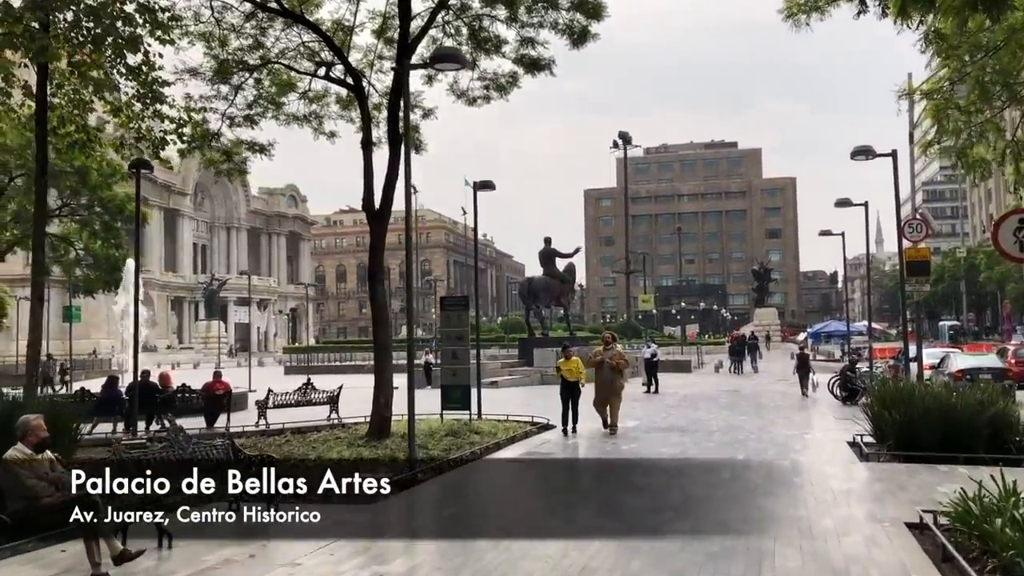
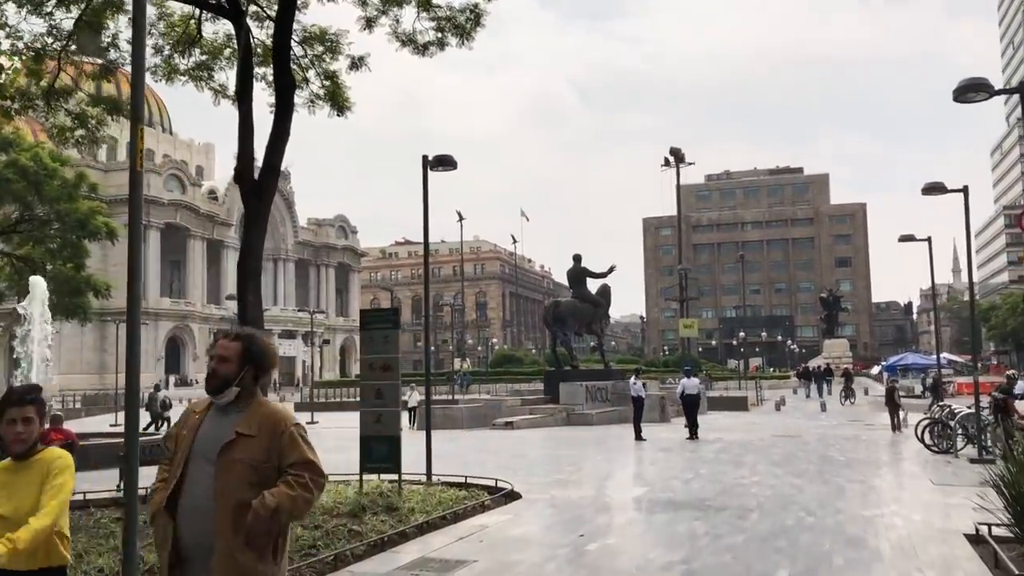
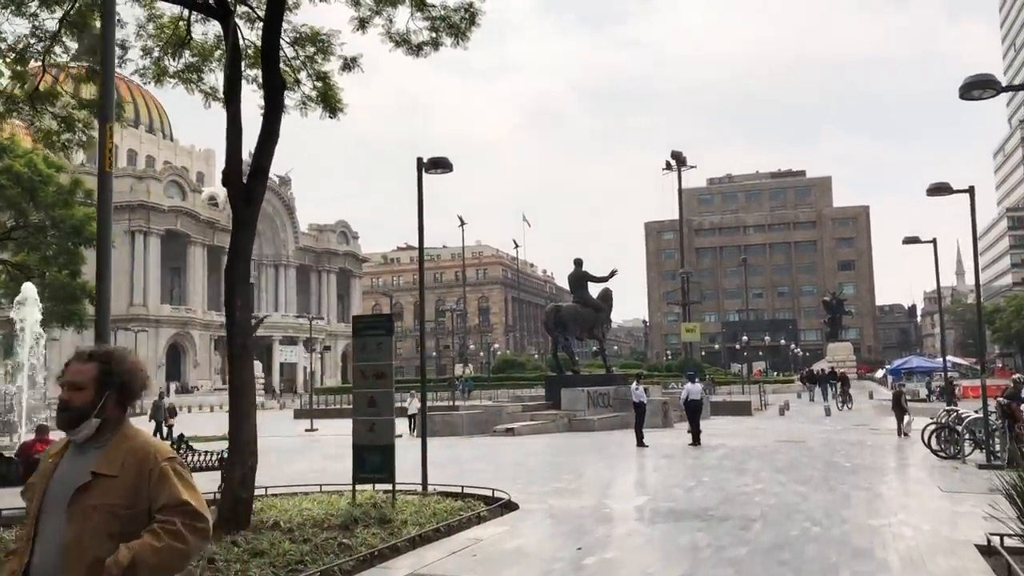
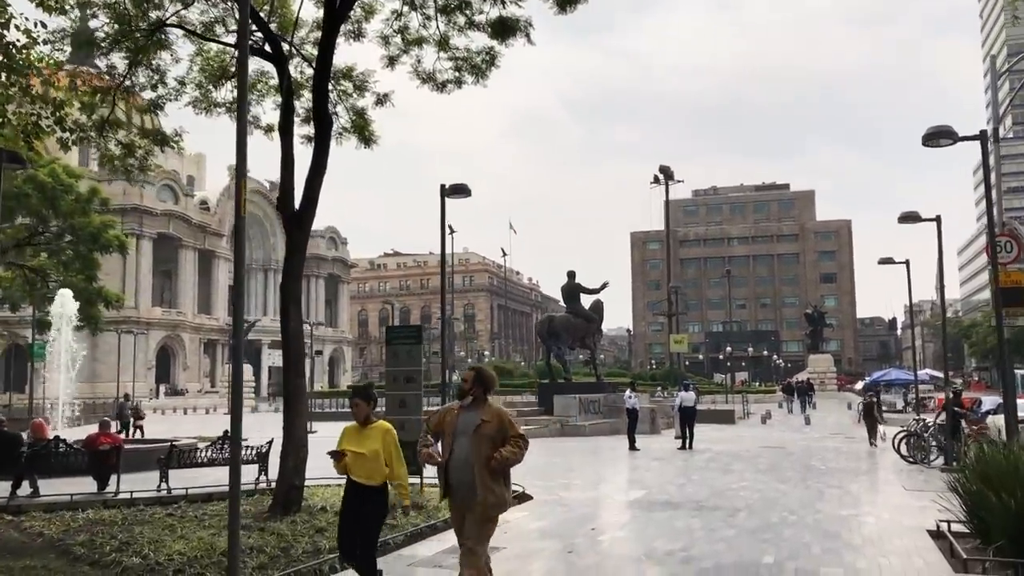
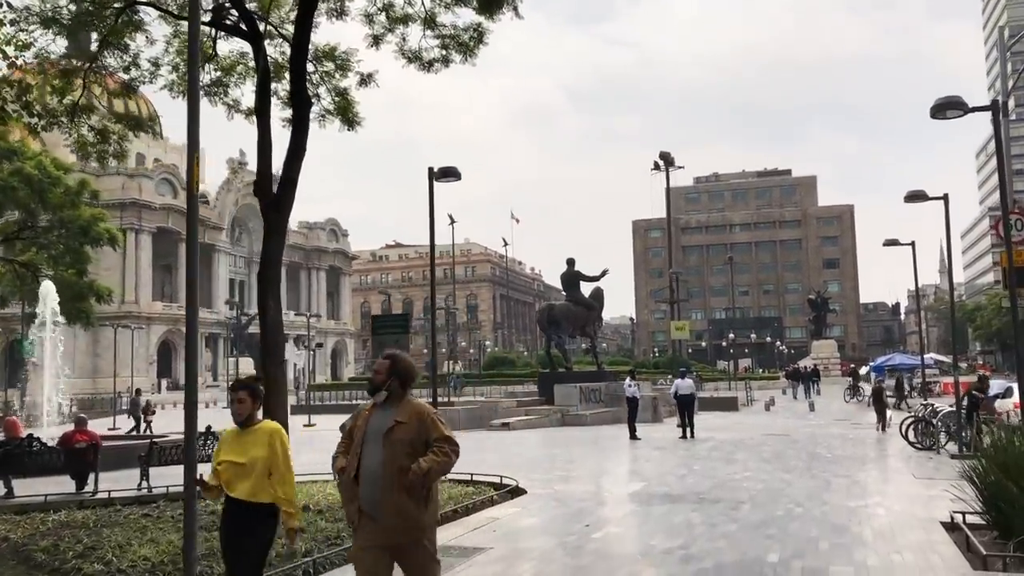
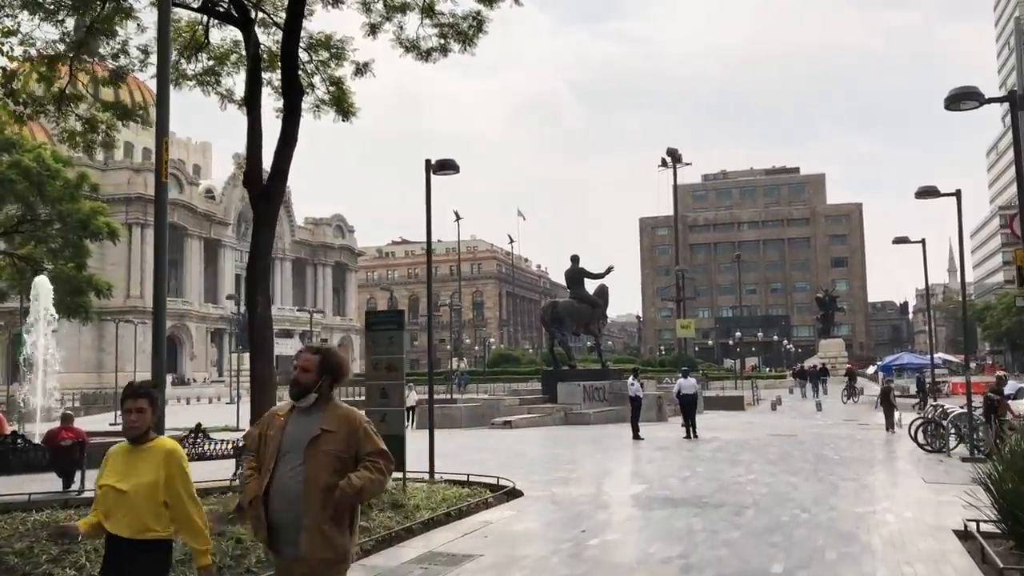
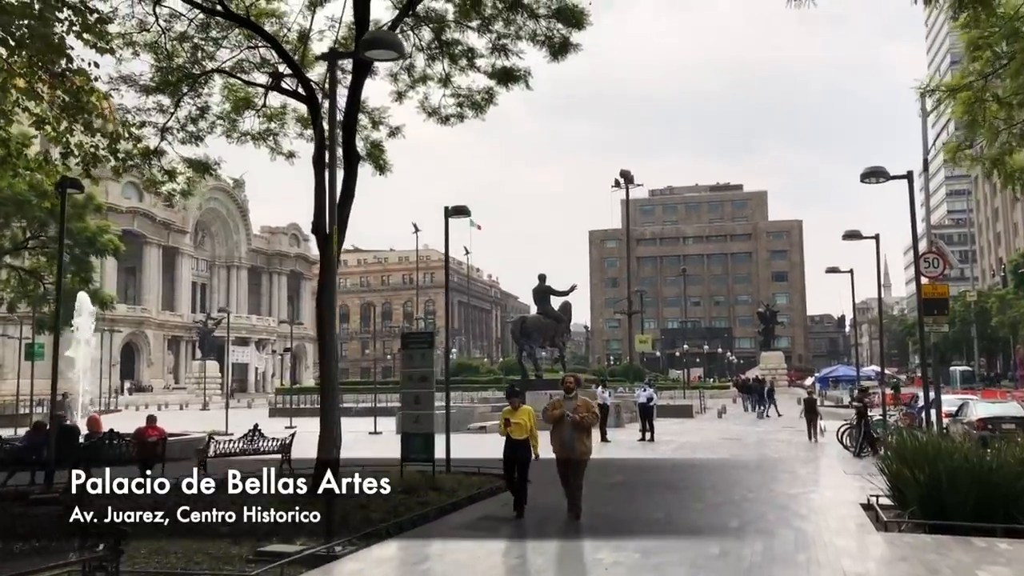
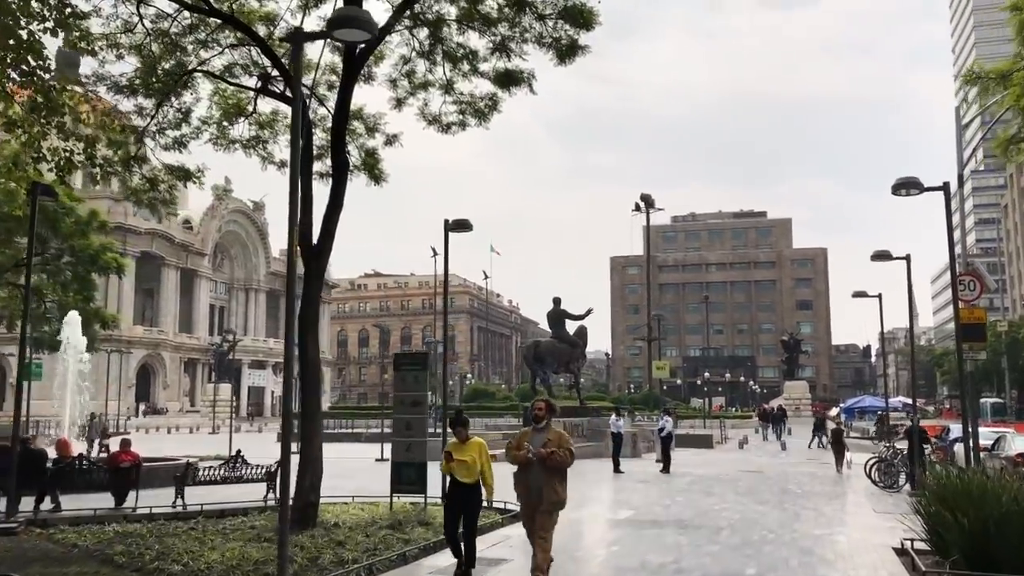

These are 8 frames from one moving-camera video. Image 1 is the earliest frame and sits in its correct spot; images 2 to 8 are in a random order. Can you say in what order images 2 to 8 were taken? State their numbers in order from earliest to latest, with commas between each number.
7, 8, 4, 5, 6, 2, 3
